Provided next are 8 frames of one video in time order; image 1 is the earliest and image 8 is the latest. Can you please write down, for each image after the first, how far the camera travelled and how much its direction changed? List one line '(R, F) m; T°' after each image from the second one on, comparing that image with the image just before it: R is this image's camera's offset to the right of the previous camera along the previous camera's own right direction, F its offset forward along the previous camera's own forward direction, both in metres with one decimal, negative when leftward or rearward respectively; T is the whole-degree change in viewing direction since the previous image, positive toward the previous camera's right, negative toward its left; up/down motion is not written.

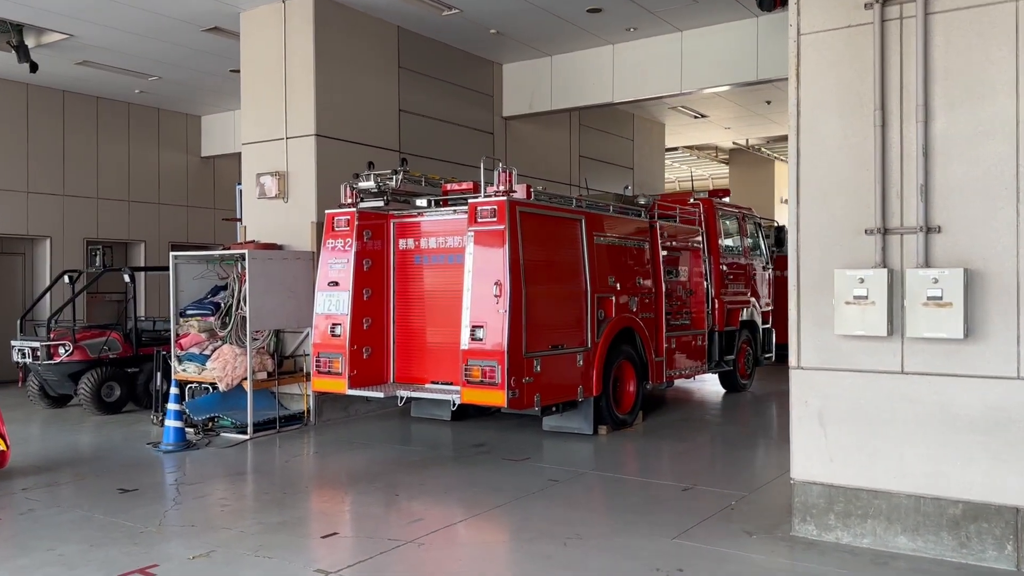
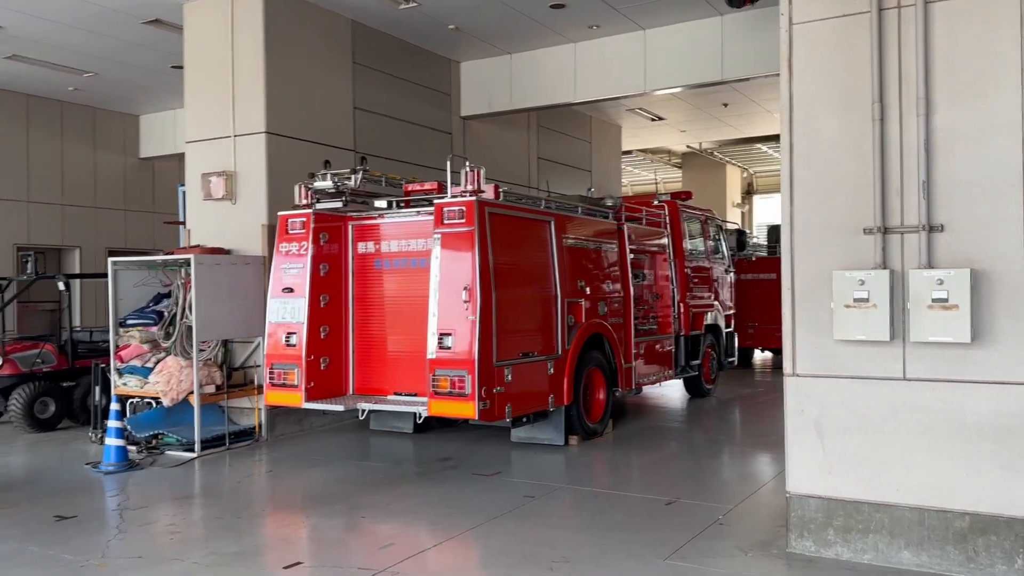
(-0.2, +0.4) m; +4°
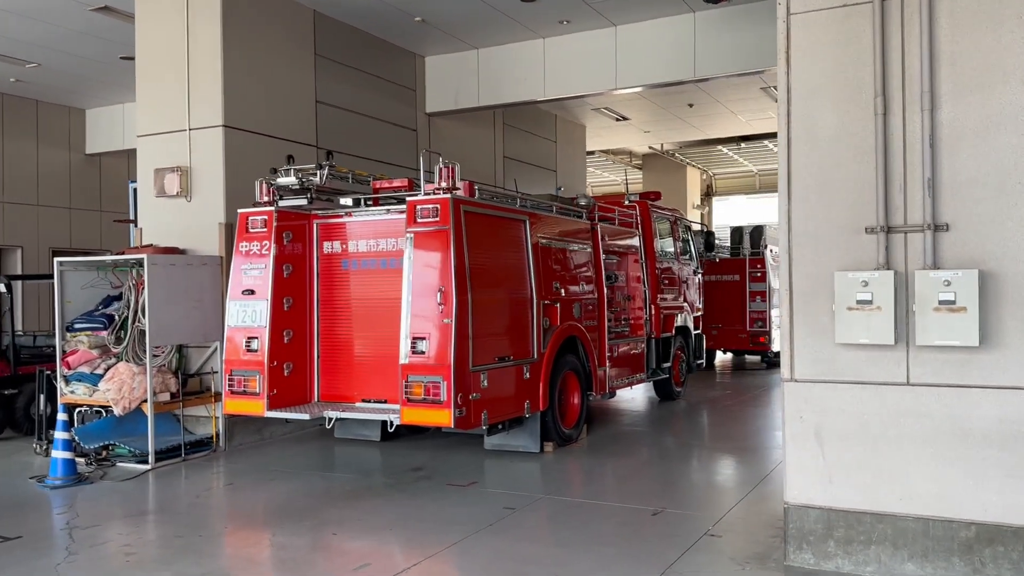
(-0.2, +0.3) m; +3°
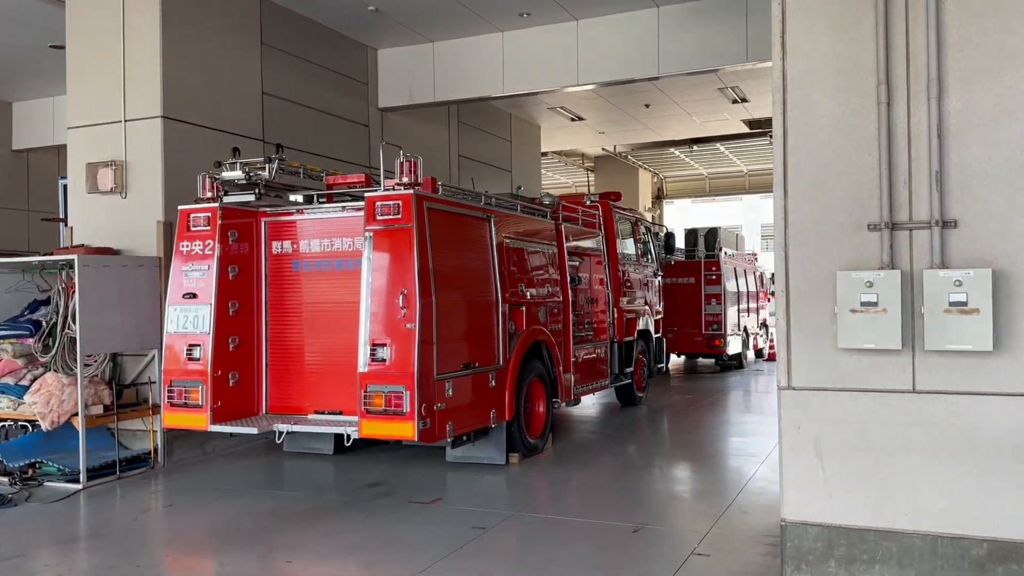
(-0.2, +0.4) m; +4°
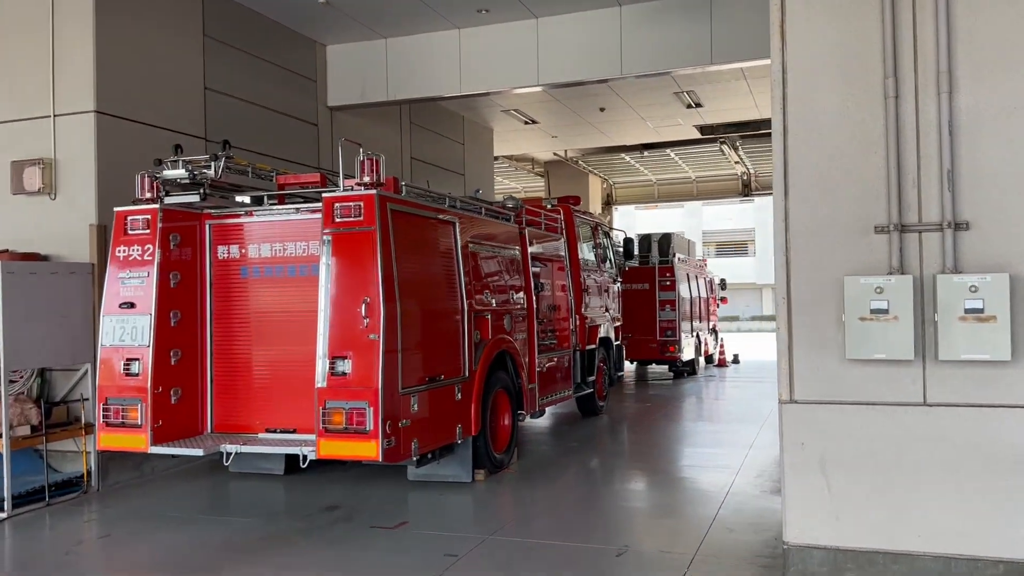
(-0.2, +0.4) m; +4°
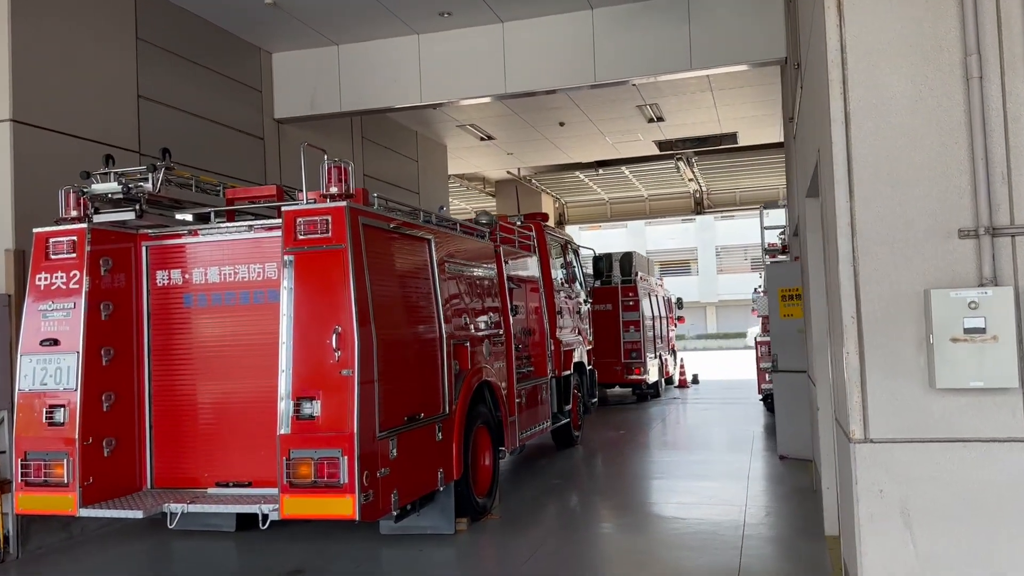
(-0.3, +0.7) m; +4°
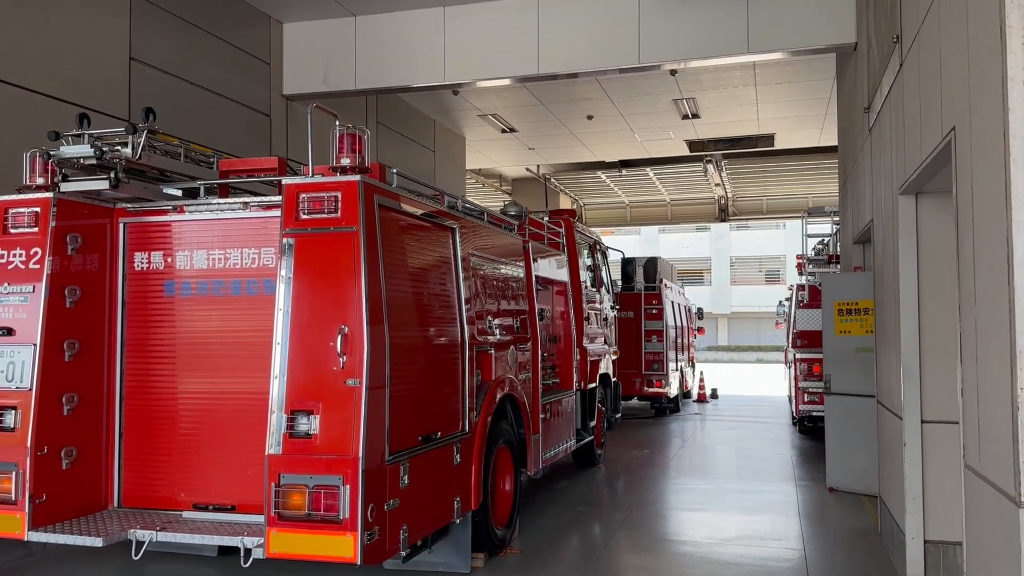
(-0.2, +0.9) m; 0°
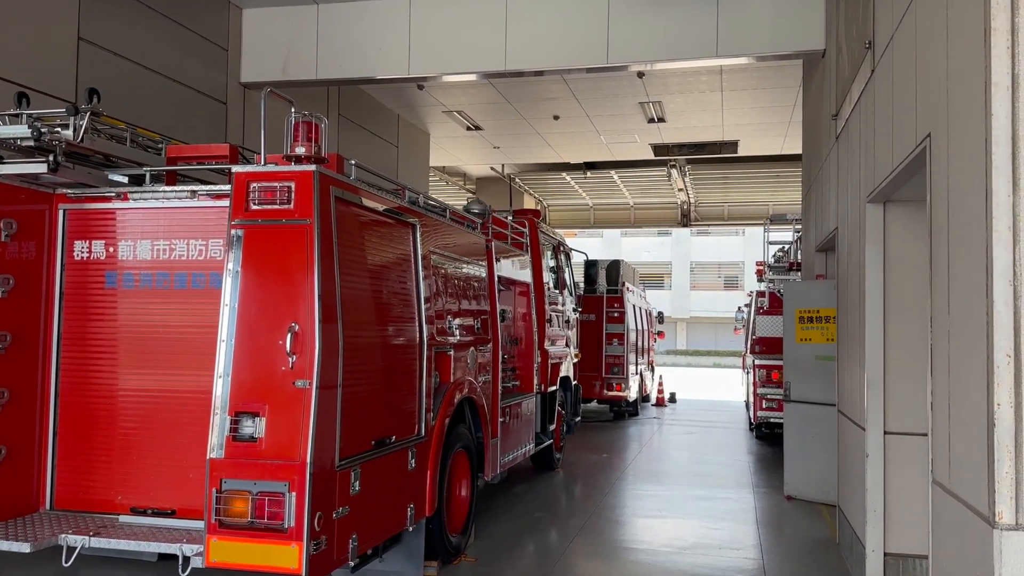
(0.0, +0.2) m; +3°
